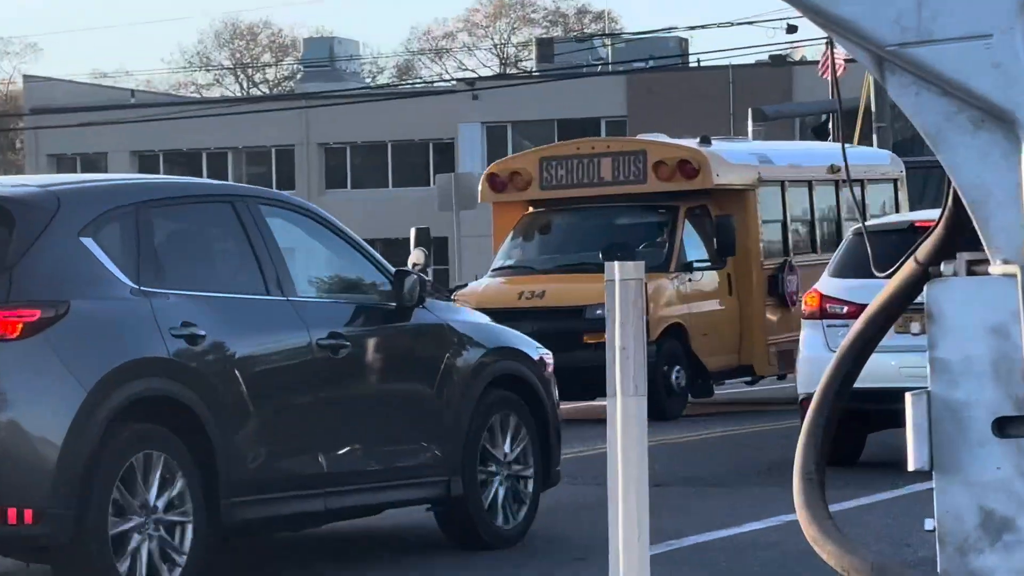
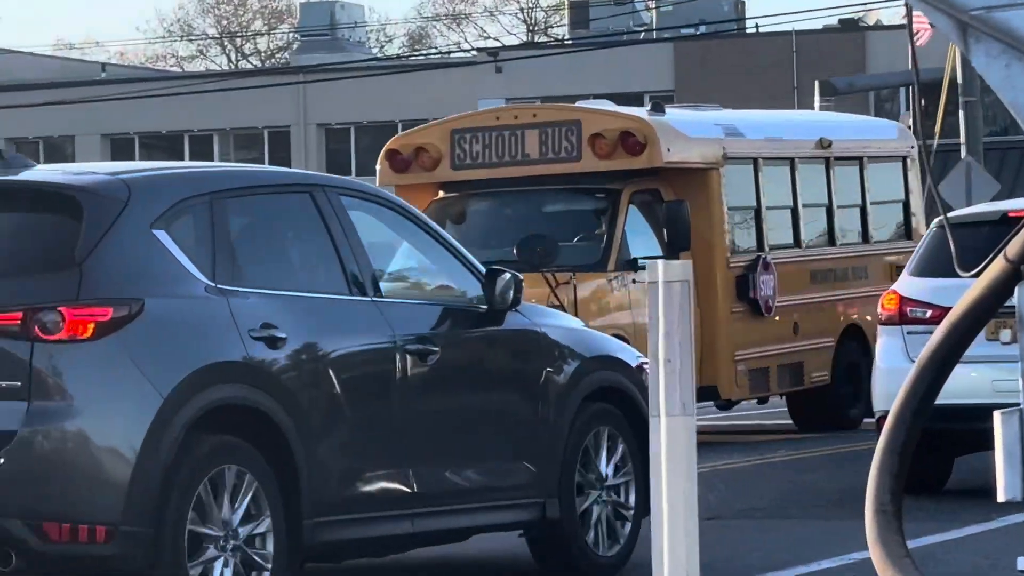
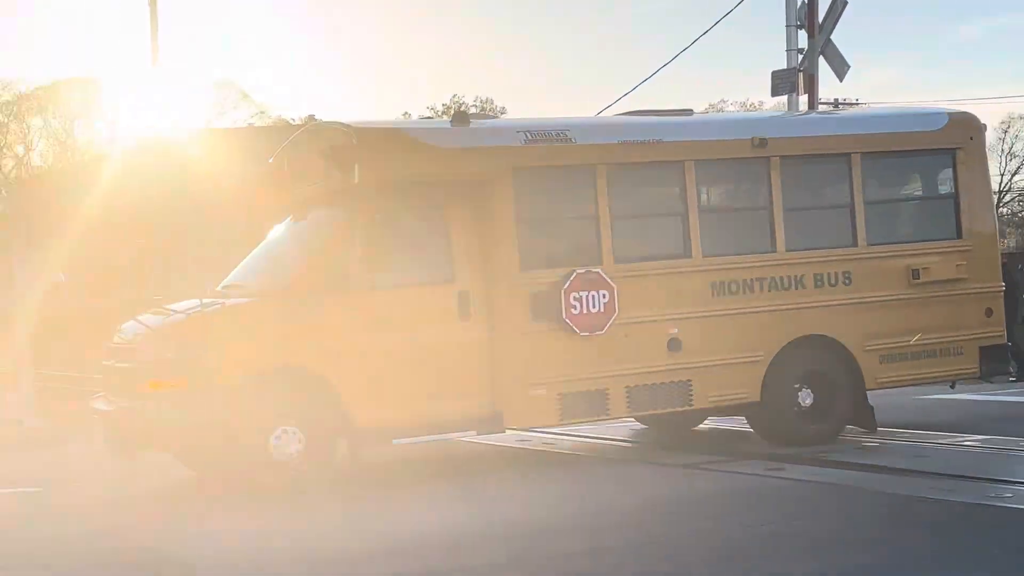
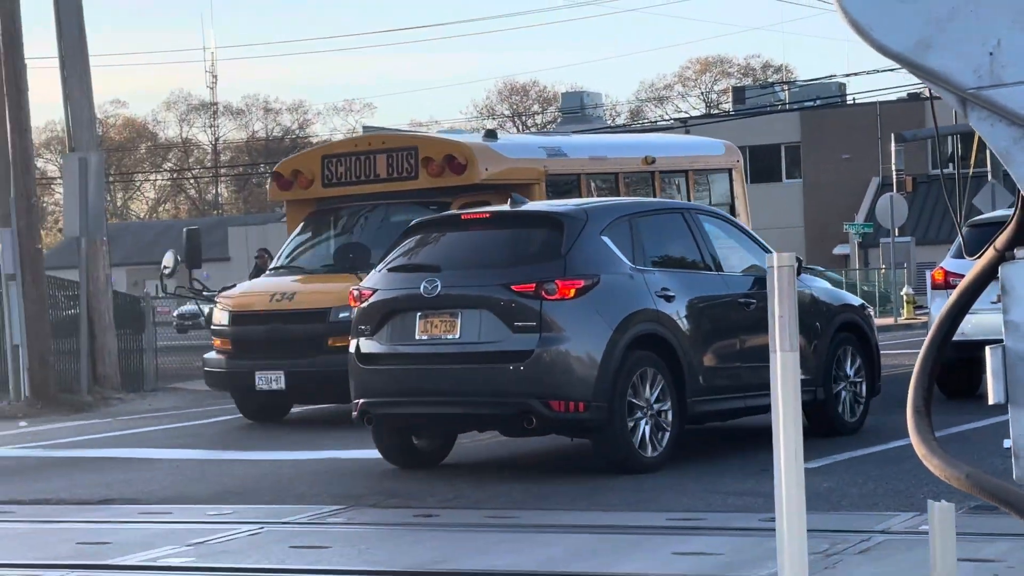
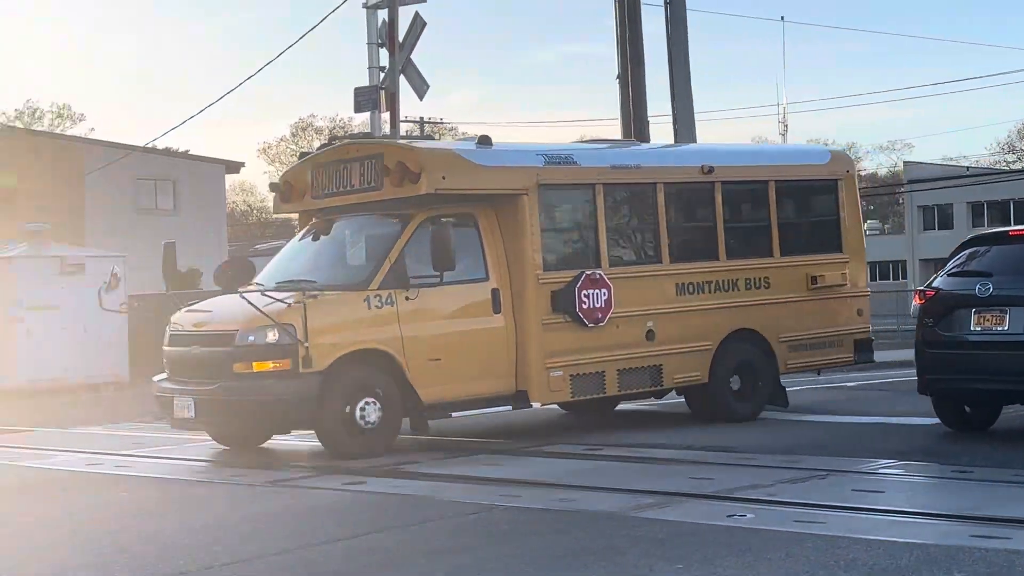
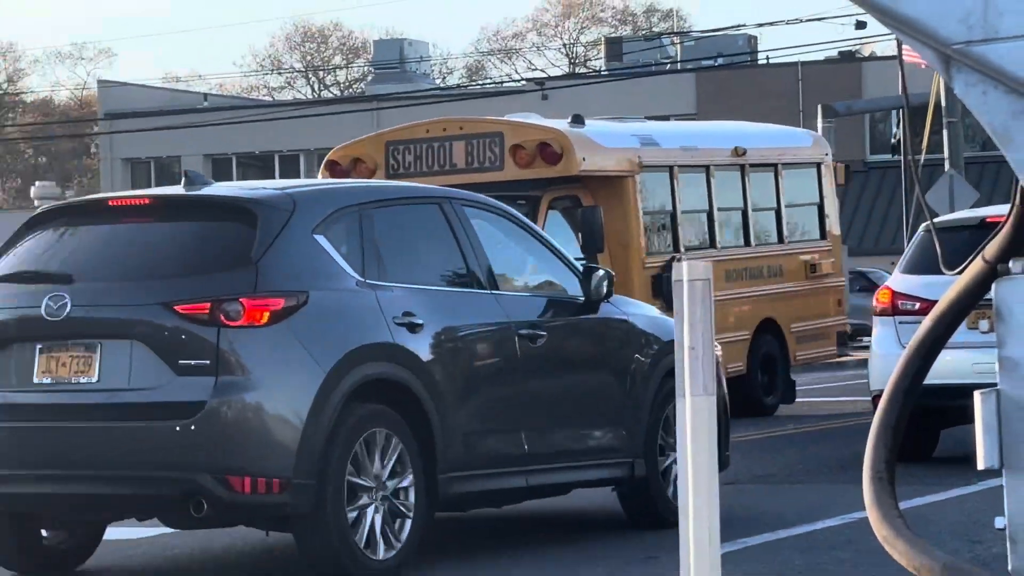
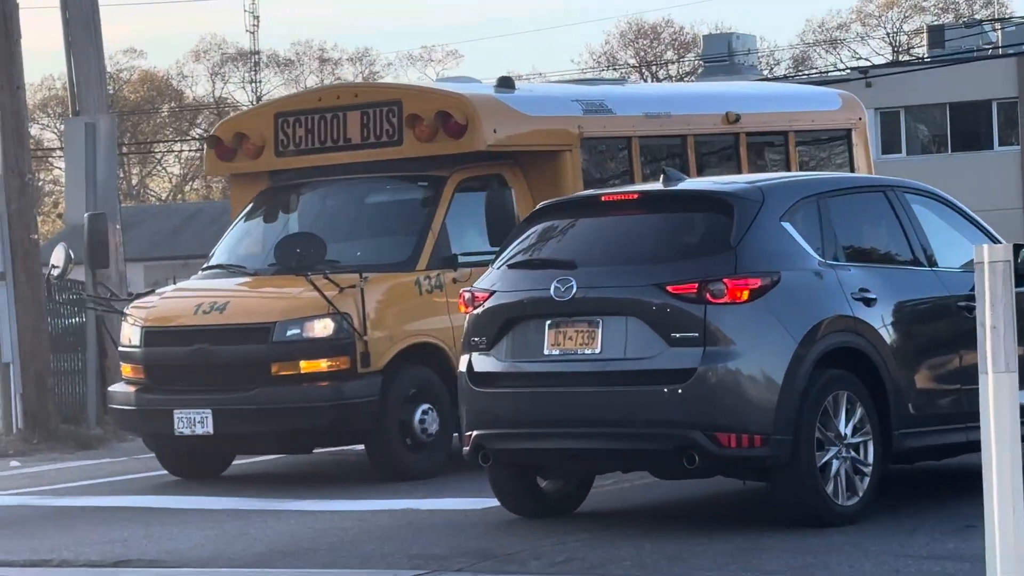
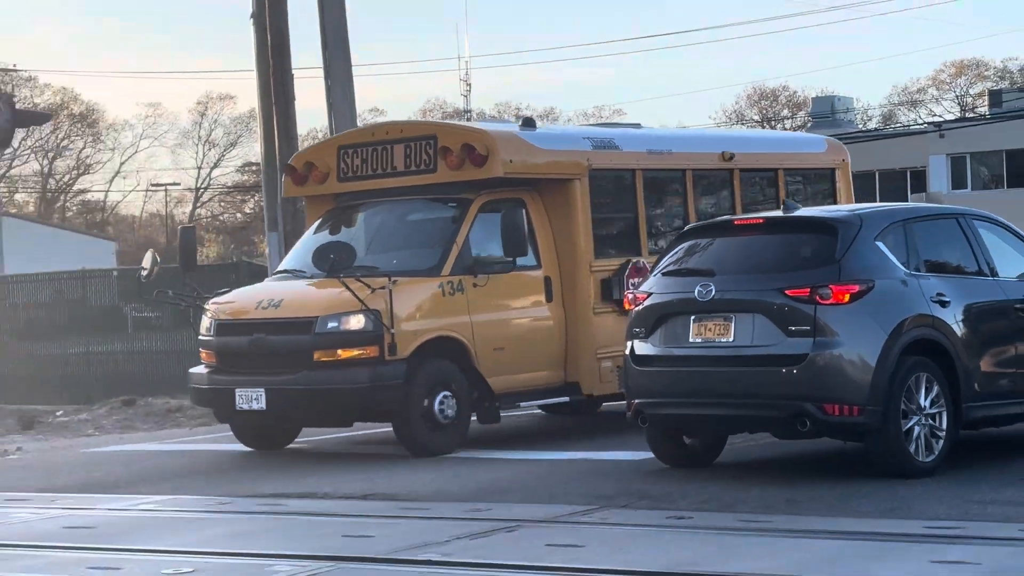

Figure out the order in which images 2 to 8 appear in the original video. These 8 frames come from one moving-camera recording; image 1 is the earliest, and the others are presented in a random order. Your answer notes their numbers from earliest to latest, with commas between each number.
2, 6, 4, 7, 8, 5, 3
